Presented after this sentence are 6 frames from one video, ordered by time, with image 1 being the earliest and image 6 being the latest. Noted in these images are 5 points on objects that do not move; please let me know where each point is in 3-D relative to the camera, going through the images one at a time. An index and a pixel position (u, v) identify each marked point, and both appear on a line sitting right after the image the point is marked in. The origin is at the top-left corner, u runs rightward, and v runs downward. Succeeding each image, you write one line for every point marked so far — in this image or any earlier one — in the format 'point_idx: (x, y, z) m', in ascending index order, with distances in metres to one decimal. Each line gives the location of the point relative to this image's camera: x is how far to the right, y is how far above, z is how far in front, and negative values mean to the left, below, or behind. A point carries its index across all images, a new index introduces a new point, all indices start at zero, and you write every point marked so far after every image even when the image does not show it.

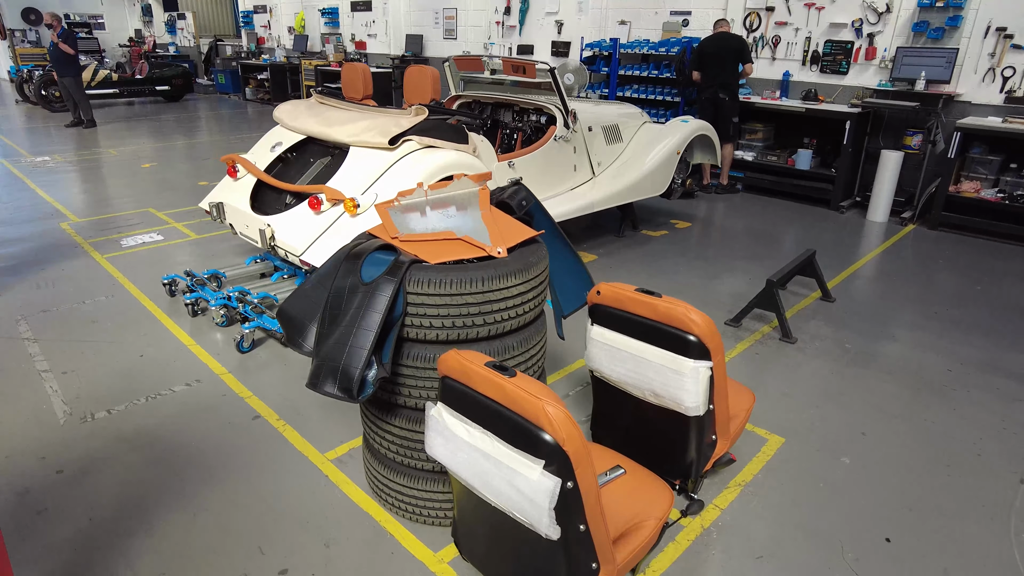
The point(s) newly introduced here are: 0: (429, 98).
0: (-0.4, +1.0, +3.4) m
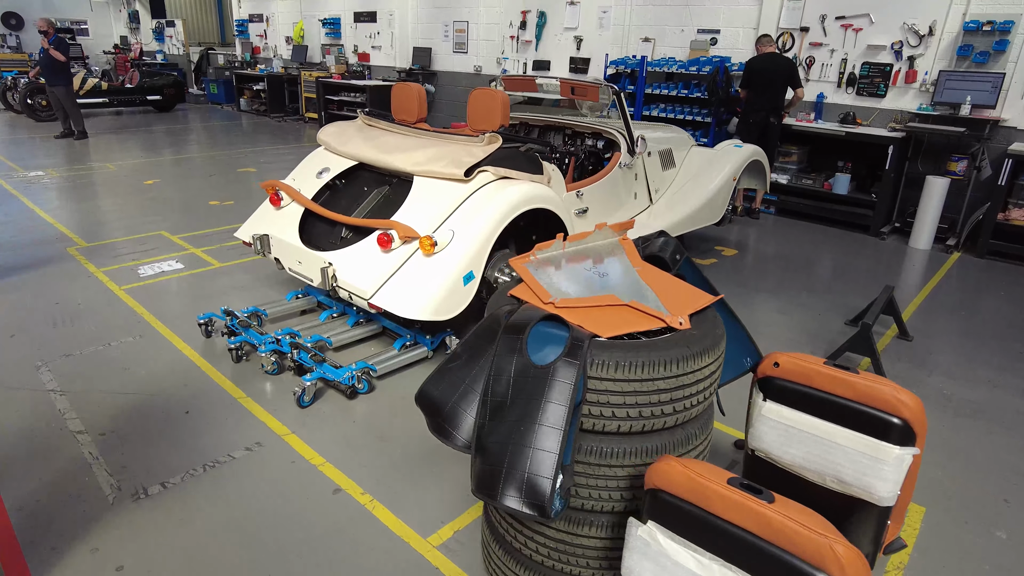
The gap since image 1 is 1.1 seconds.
0: (-0.1, +0.8, +3.1) m
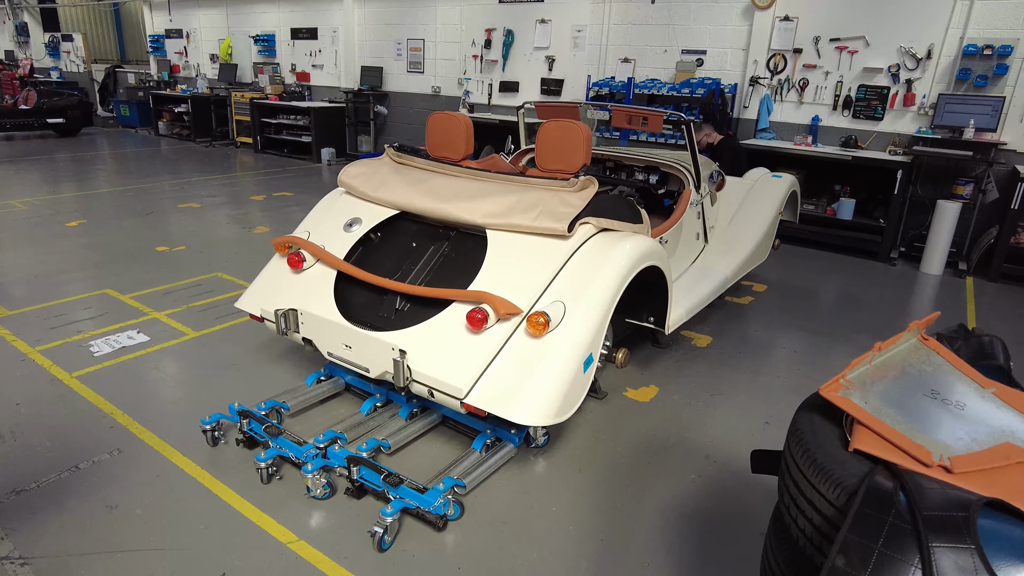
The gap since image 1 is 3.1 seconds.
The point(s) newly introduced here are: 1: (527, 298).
0: (+0.3, +0.5, +2.6) m
1: (0.0, 0.0, +2.1) m
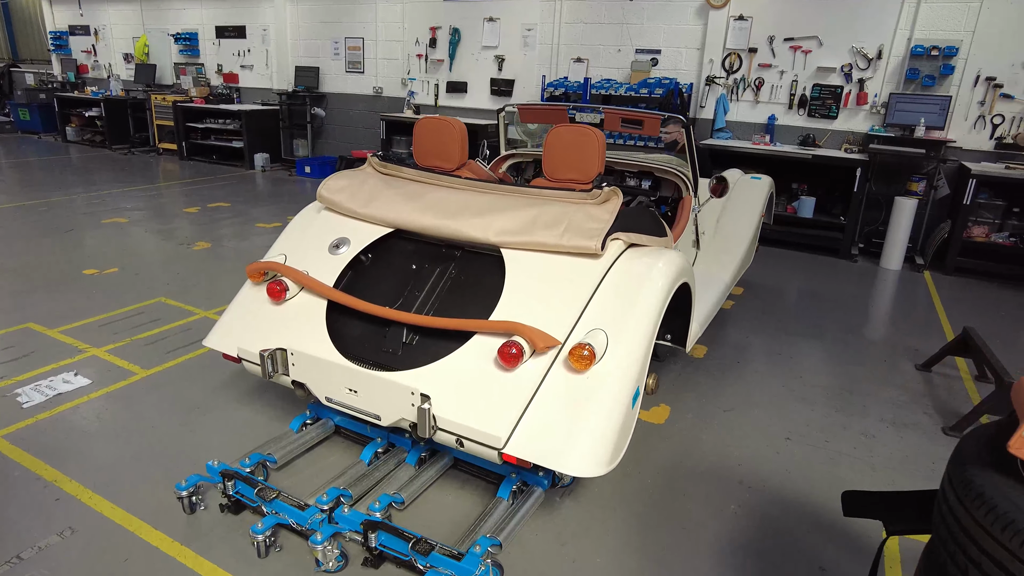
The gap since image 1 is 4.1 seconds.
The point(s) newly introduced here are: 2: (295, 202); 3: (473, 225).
0: (+0.3, +0.4, +2.3) m
1: (+0.1, -0.1, +1.9) m
2: (-2.4, +1.0, +7.1) m
3: (-0.1, +0.2, +2.1) m
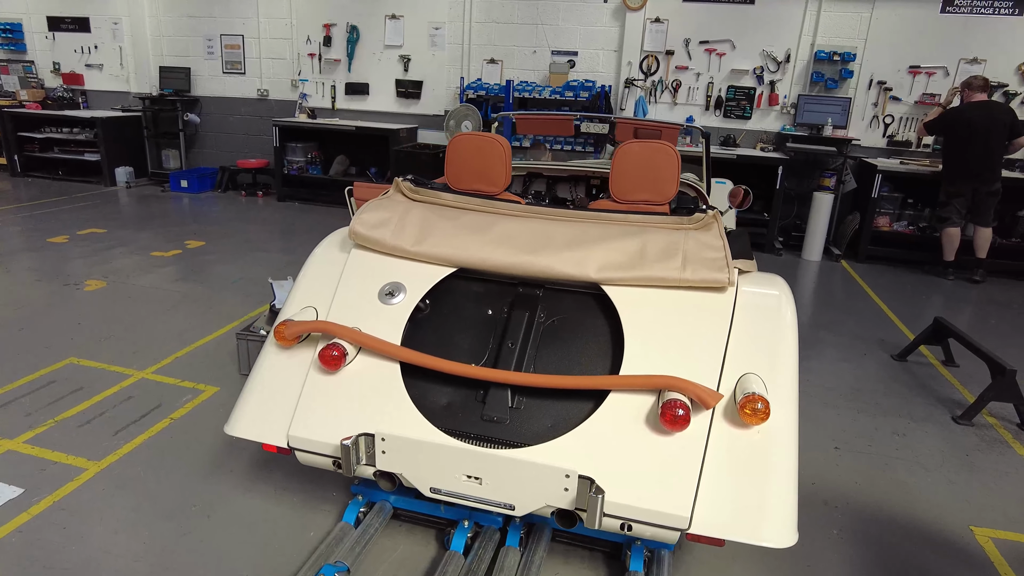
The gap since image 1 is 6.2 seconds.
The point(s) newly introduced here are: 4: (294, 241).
0: (+0.5, +0.3, +2.1) m
1: (+0.5, -0.2, +1.7) m
2: (-3.2, +0.6, +6.2) m
3: (+0.2, +0.1, +1.8) m
4: (-1.9, +0.4, +5.7) m
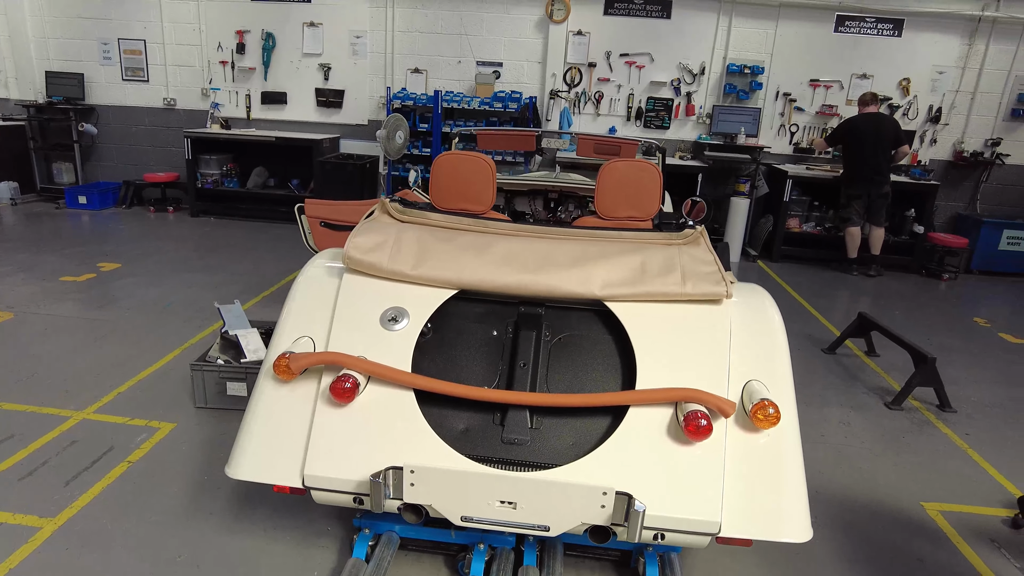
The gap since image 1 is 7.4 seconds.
0: (+0.5, +0.3, +2.2) m
1: (+0.6, -0.3, +1.7) m
2: (-3.8, +0.4, +5.7) m
3: (+0.2, 0.0, +1.9) m
4: (-2.5, +0.2, +5.3) m
